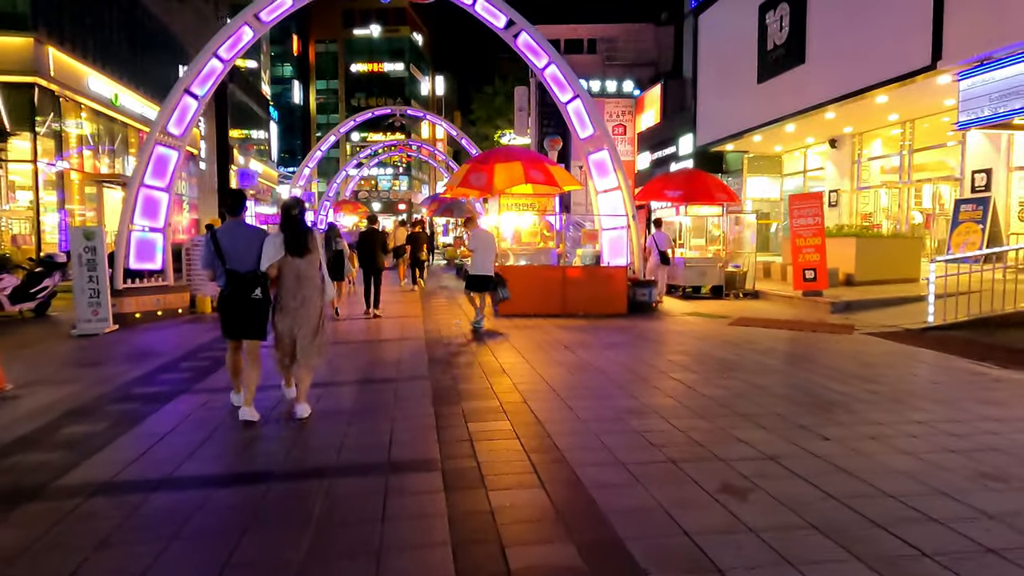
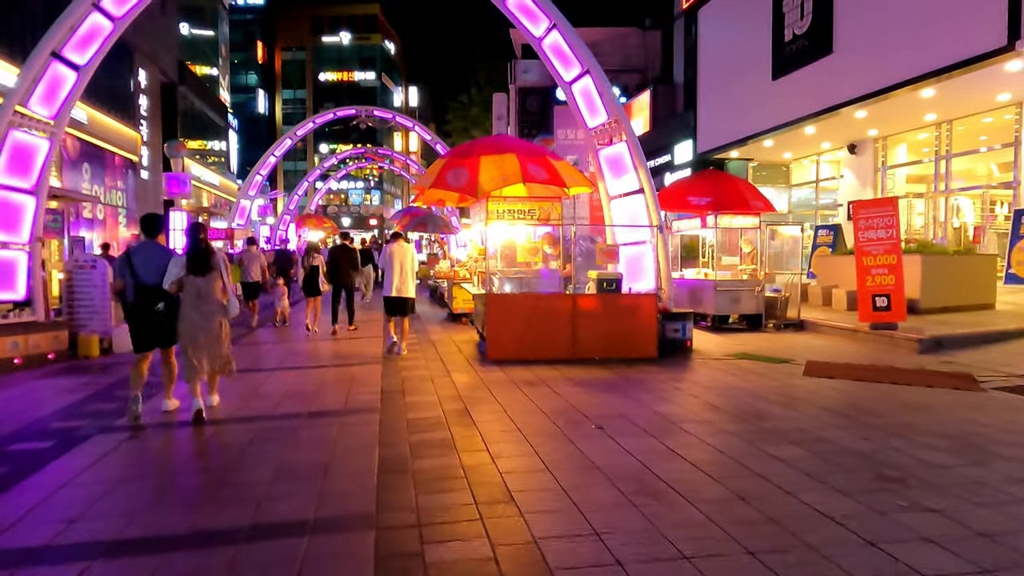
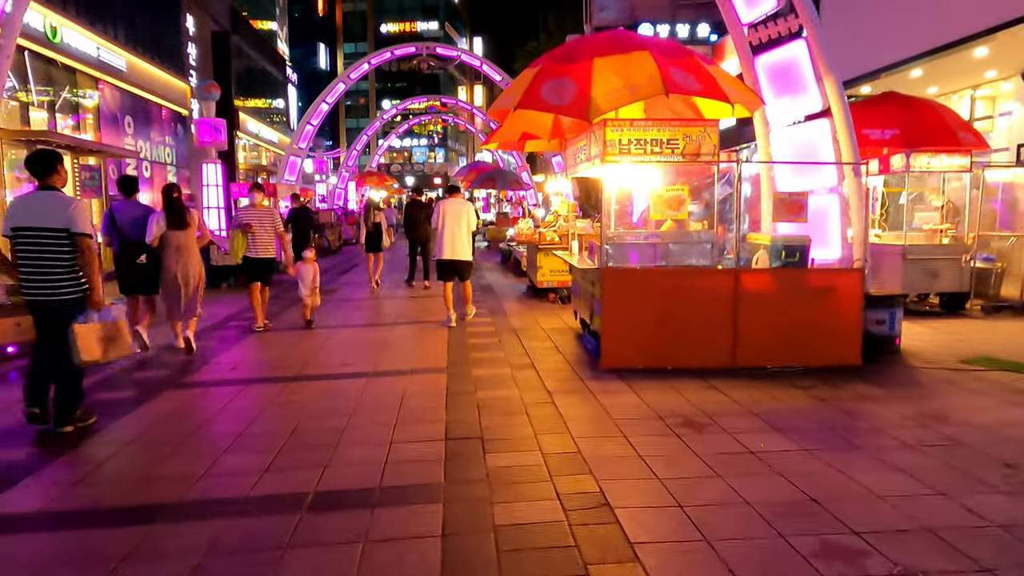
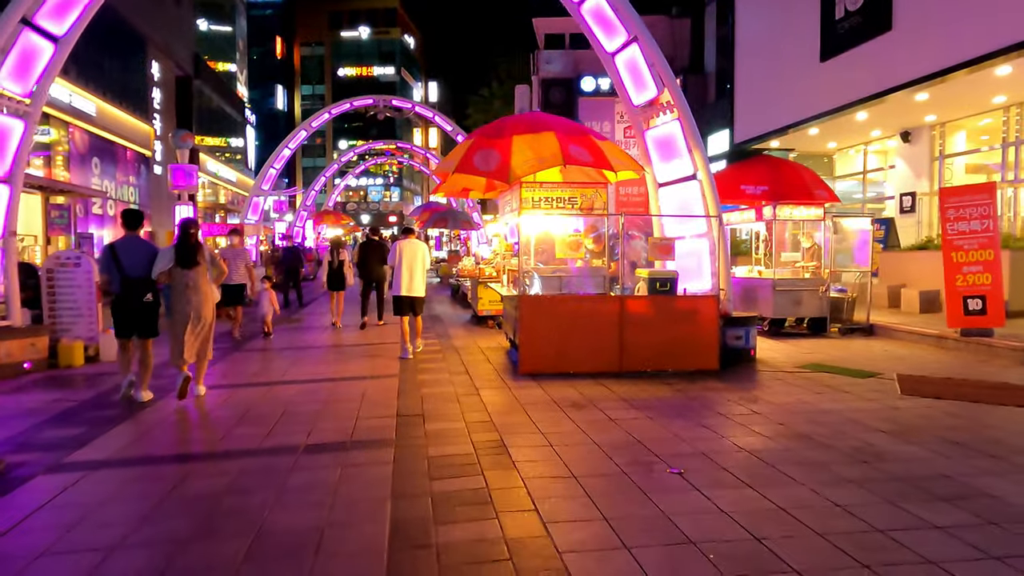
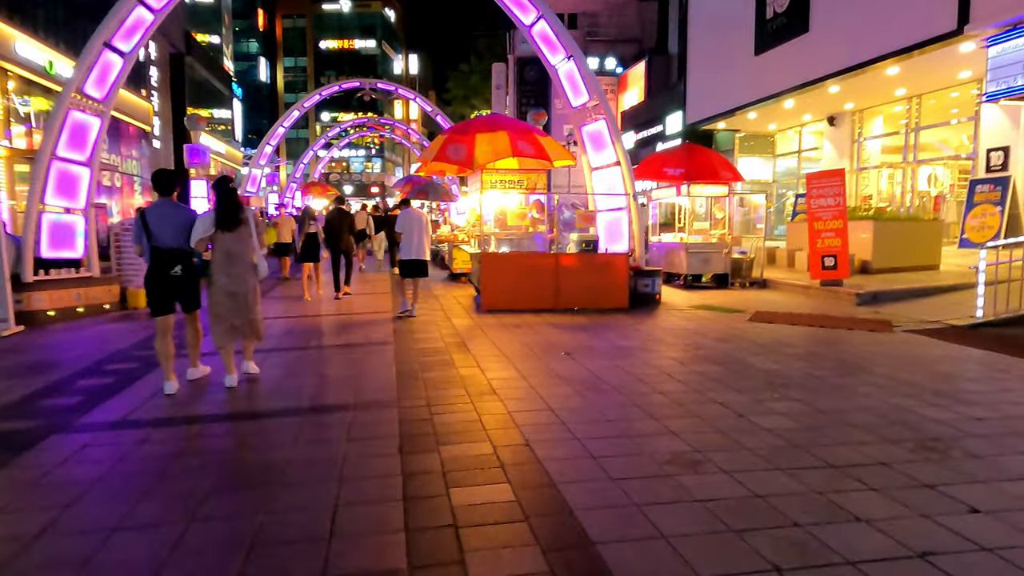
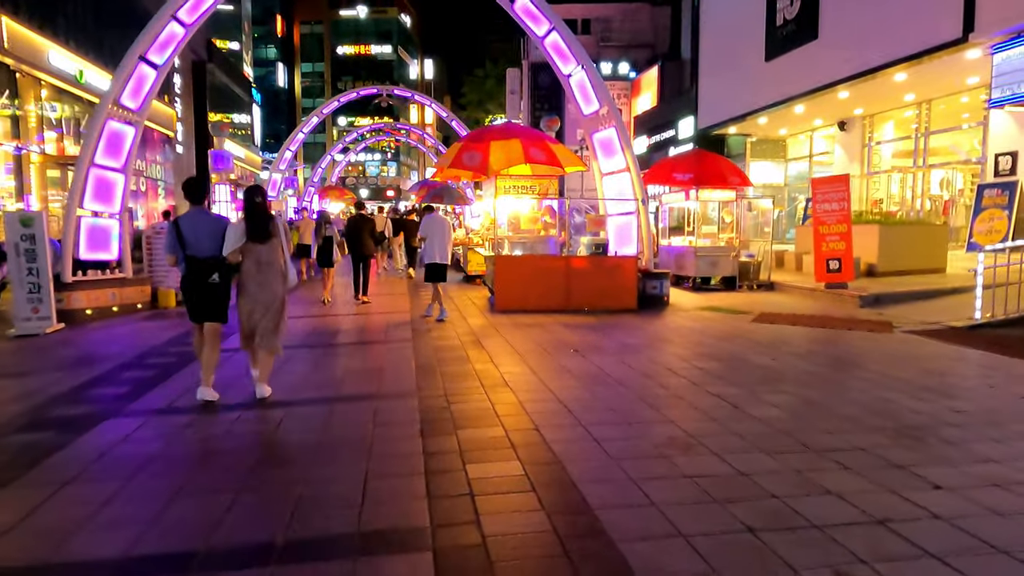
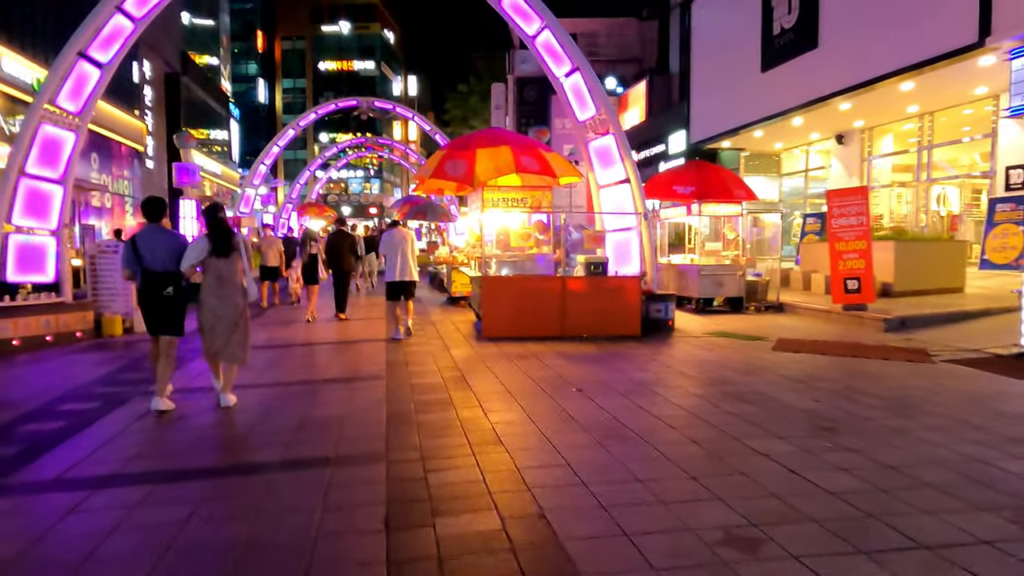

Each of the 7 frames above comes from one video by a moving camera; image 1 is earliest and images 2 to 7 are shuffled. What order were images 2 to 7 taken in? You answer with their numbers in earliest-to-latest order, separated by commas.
6, 5, 7, 2, 4, 3
